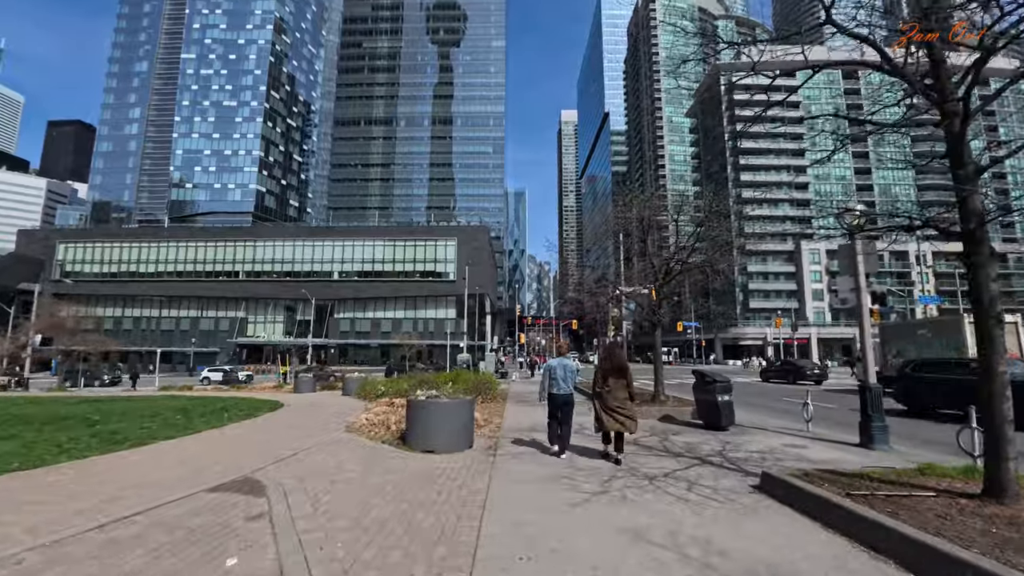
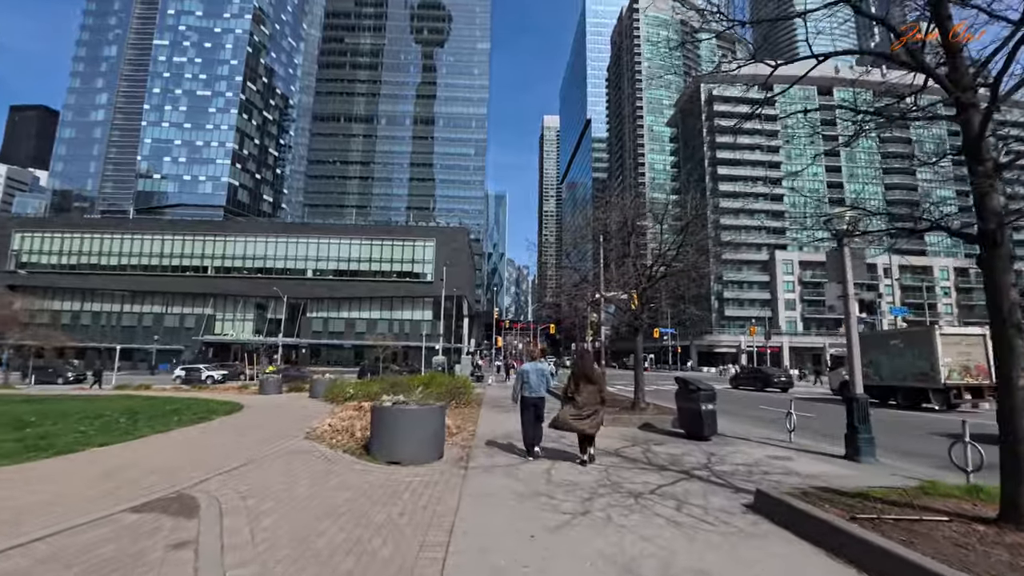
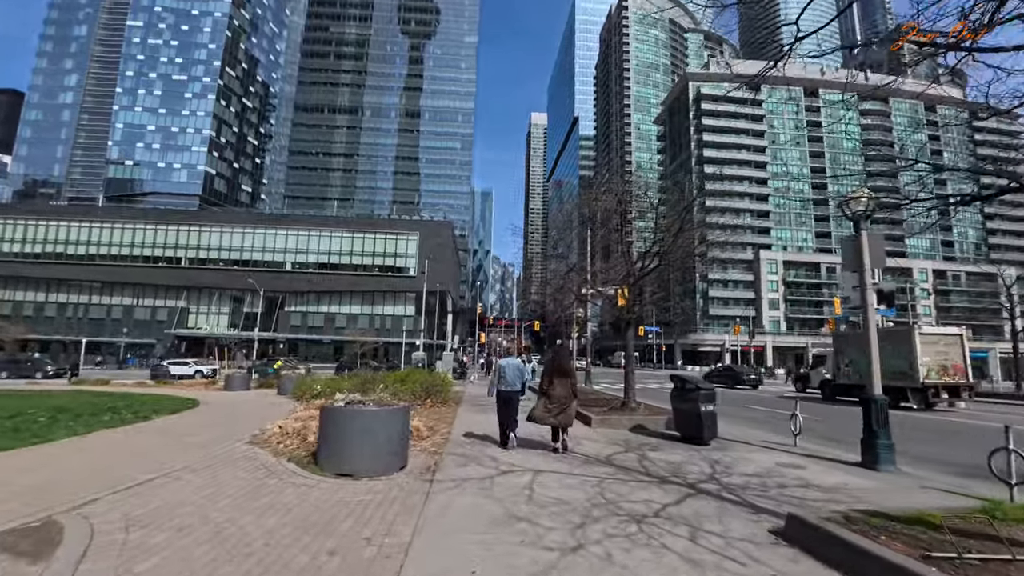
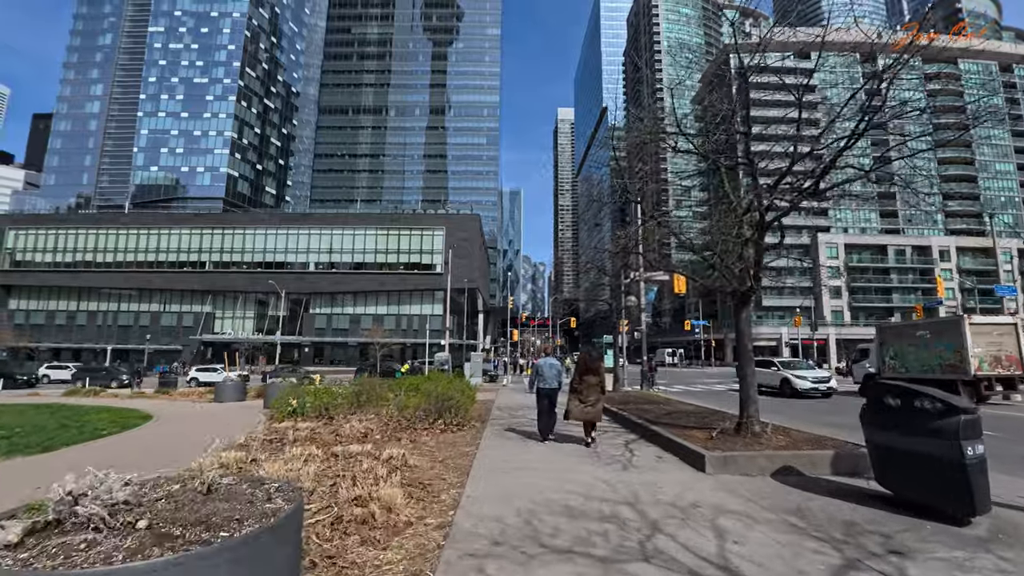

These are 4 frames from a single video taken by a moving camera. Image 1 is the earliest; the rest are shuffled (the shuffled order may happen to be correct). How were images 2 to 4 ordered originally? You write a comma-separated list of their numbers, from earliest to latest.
2, 3, 4
